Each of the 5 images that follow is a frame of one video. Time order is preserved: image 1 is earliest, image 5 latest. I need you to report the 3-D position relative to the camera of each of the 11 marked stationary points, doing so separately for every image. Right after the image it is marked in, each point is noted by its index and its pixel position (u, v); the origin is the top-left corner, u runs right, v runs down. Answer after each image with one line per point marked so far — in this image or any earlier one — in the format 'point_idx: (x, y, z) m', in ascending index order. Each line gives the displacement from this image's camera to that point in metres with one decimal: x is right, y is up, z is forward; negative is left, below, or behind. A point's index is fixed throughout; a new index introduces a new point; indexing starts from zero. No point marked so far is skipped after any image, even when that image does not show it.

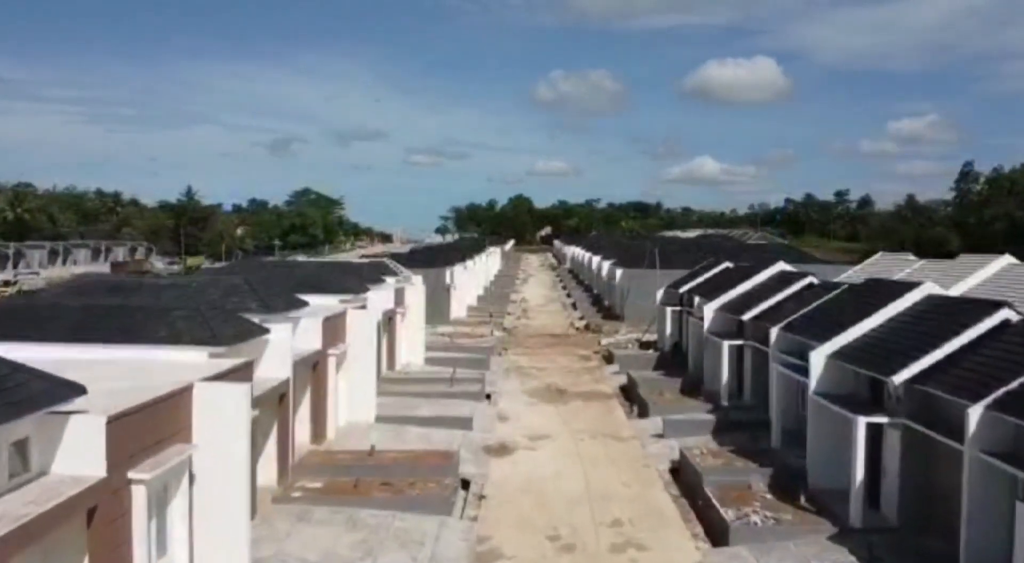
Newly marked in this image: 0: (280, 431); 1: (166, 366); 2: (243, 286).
0: (-2.6, -1.7, +14.7) m
1: (-3.3, -0.8, +12.5) m
2: (-3.3, -0.1, +16.0) m
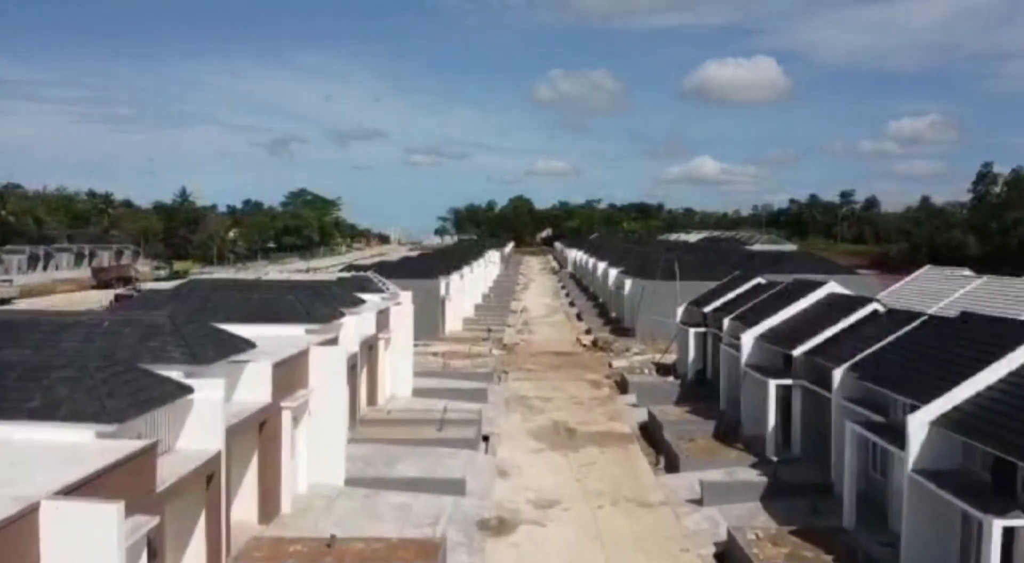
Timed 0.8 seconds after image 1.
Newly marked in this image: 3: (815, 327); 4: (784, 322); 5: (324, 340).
0: (-2.6, -2.1, +11.2) m
1: (-3.3, -1.2, +8.9) m
2: (-3.3, -0.4, +12.4) m
3: (+4.3, -0.6, +18.5) m
4: (+4.1, -0.6, +19.7) m
5: (-2.4, -0.8, +16.7) m
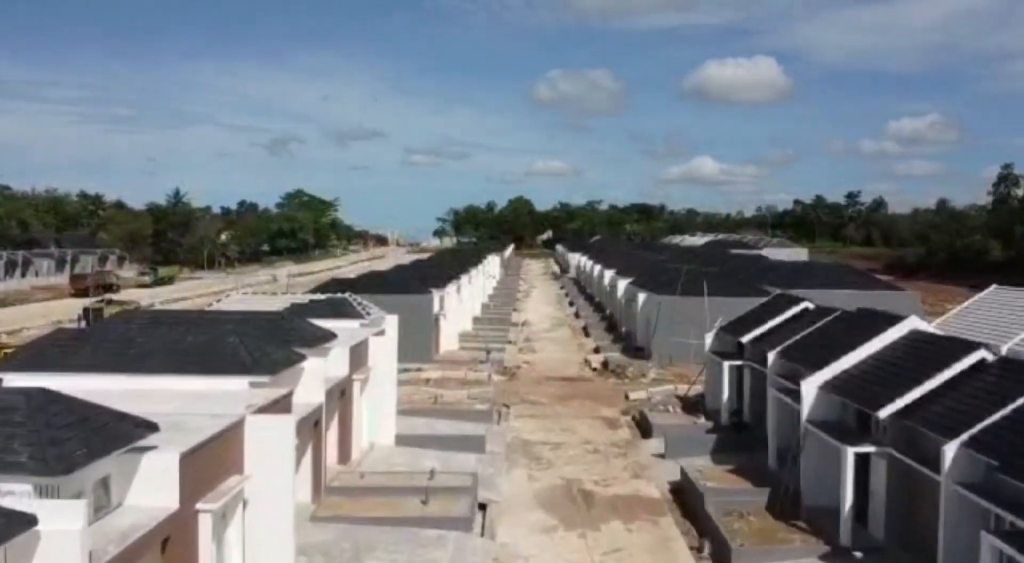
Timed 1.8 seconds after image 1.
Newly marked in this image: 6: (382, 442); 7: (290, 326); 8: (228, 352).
0: (-2.5, -2.5, +7.3) m
1: (-3.2, -1.6, +5.1) m
2: (-3.3, -0.8, +8.6) m
3: (+4.4, -1.1, +14.7) m
4: (+4.2, -1.0, +15.8) m
5: (-2.4, -1.2, +12.9) m
6: (-1.9, -2.4, +19.6) m
7: (-2.9, -0.6, +16.8) m
8: (-3.1, -0.8, +14.1) m
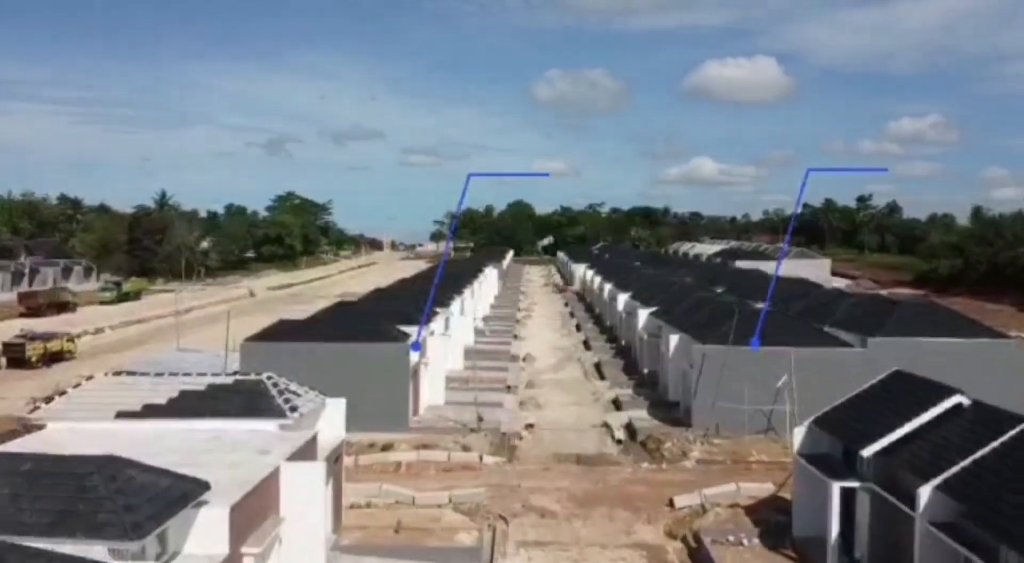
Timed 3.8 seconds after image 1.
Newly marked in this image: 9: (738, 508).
0: (-2.5, -3.4, -0.1) m
1: (-3.2, -2.5, -2.4) m
2: (-3.2, -1.7, +1.1) m
3: (+4.4, -1.9, +7.3) m
4: (+4.2, -1.9, +8.4) m
5: (-2.4, -2.1, +5.4) m
6: (-1.9, -3.3, +12.2) m
7: (-2.9, -1.5, +9.4) m
8: (-3.1, -1.6, +6.7) m
9: (+3.2, -3.2, +18.5) m
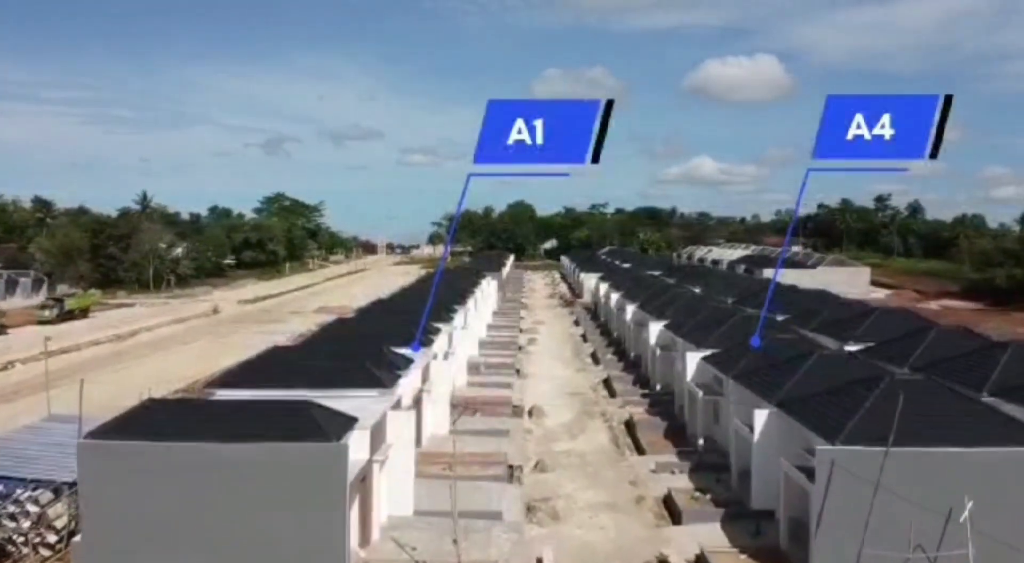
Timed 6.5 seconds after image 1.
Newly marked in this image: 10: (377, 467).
0: (-2.5, -4.1, -10.1) m
1: (-3.1, -3.2, -12.3) m
2: (-3.2, -2.5, -8.8) m
3: (+4.4, -2.7, -2.7) m
4: (+4.2, -2.7, -1.6) m
5: (-2.3, -2.8, -4.5) m
6: (-1.9, -4.1, +2.2) m
7: (-2.8, -2.2, -0.6) m
8: (-3.0, -2.4, -3.3) m
9: (+3.3, -3.9, +8.5) m
10: (-1.9, -2.6, +18.3) m
